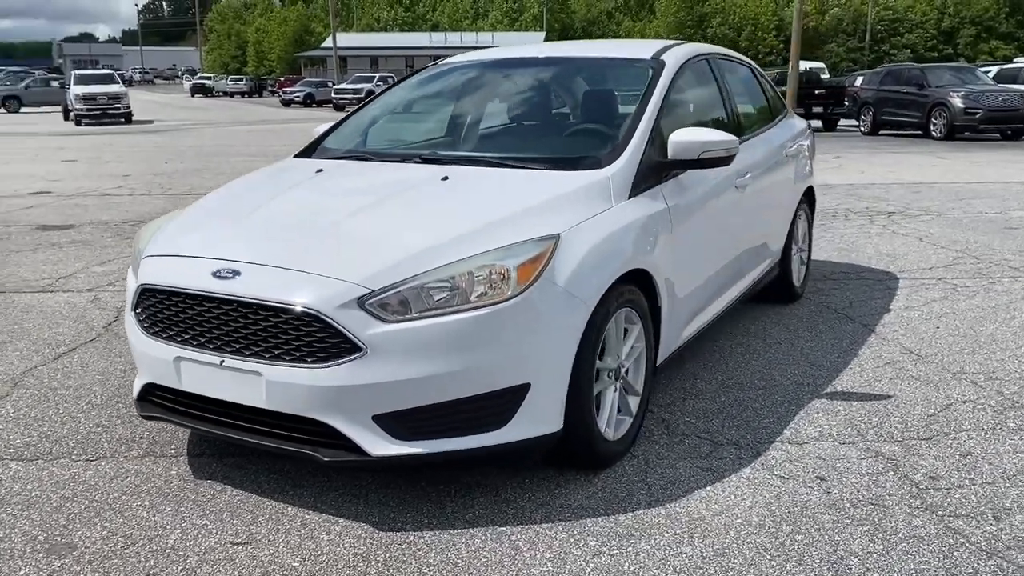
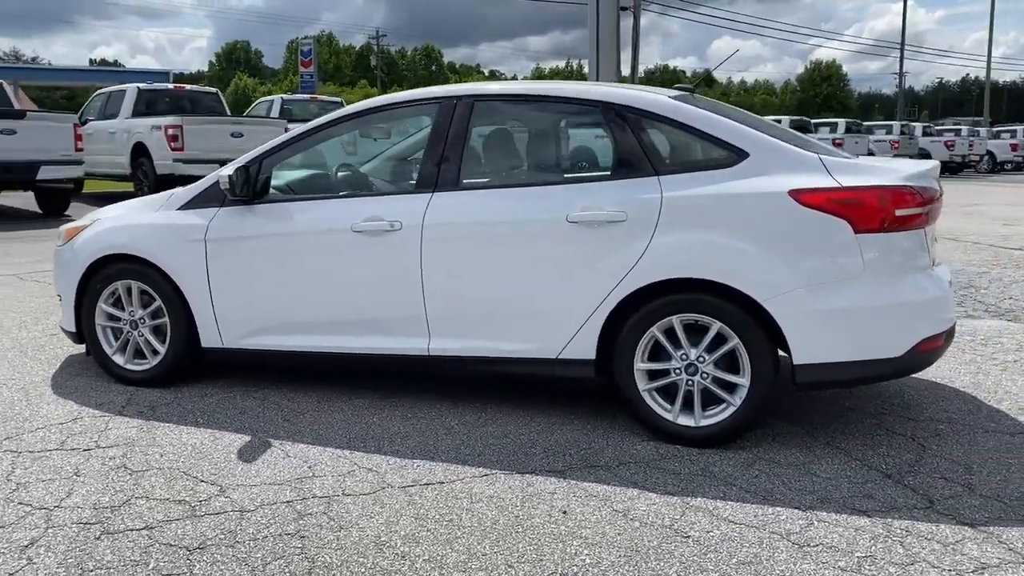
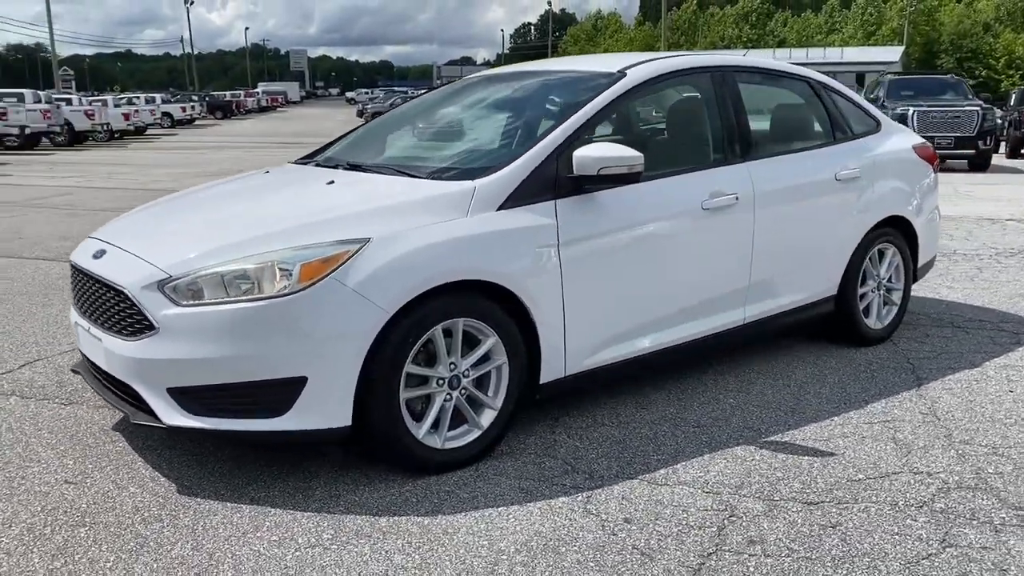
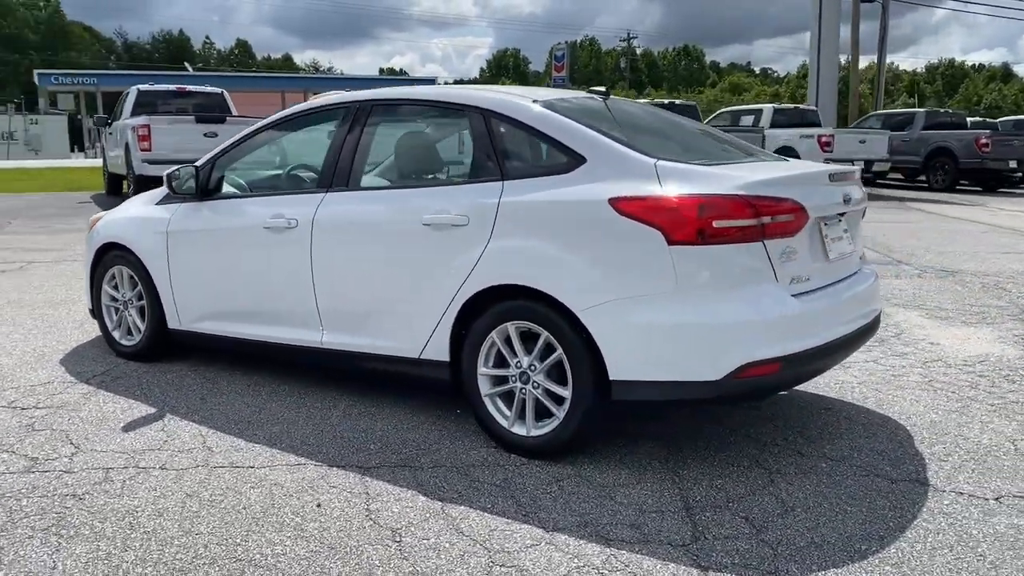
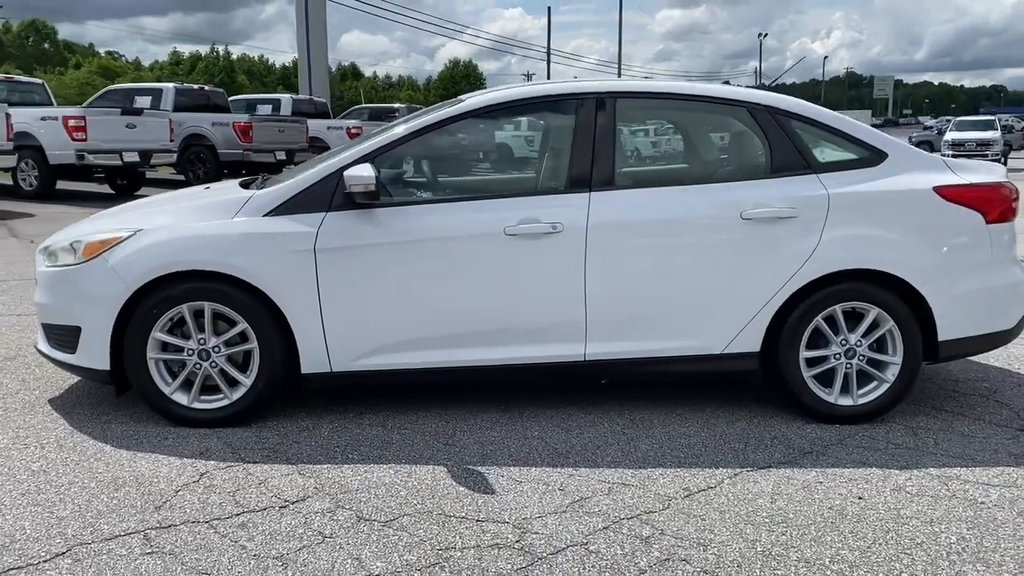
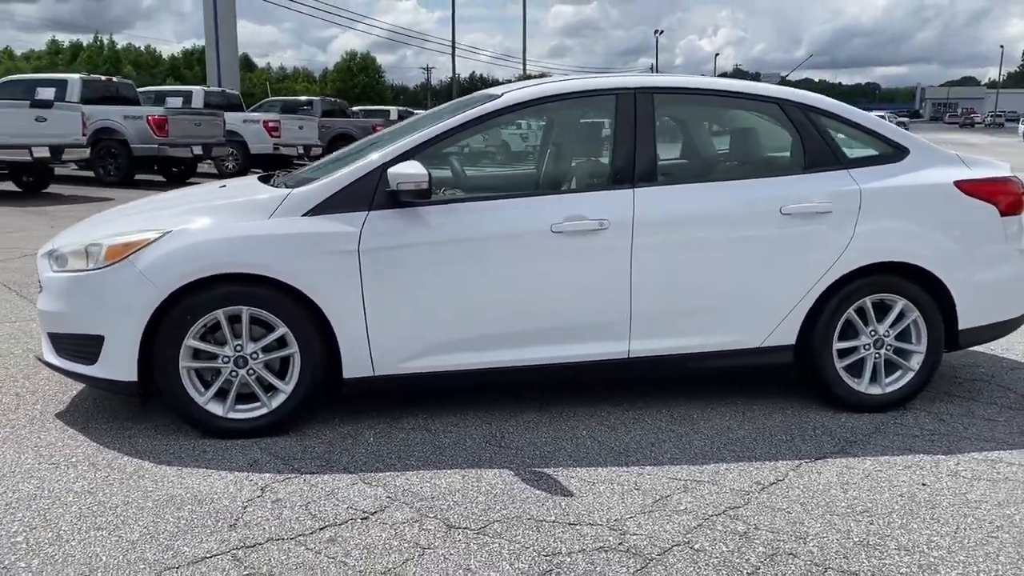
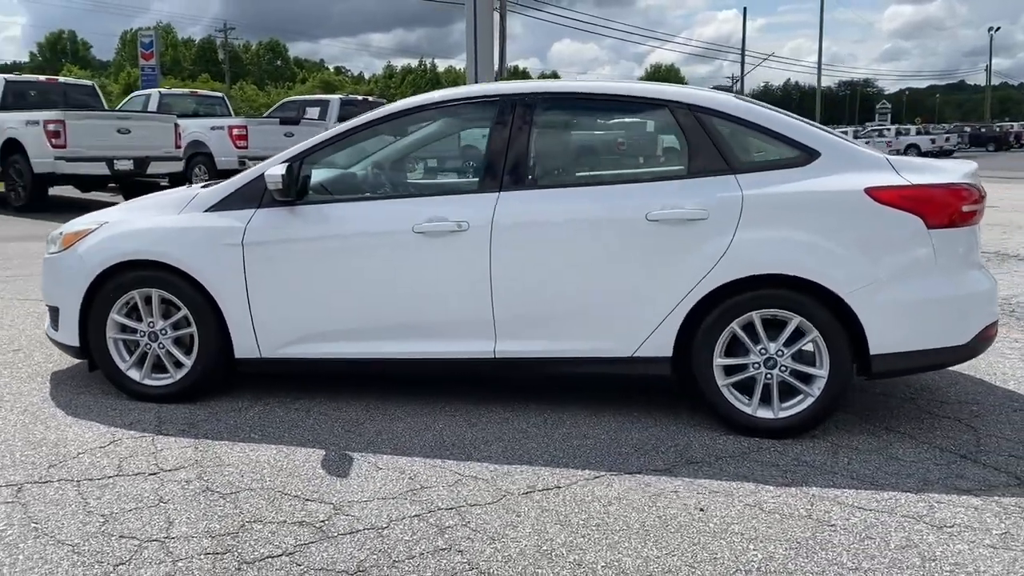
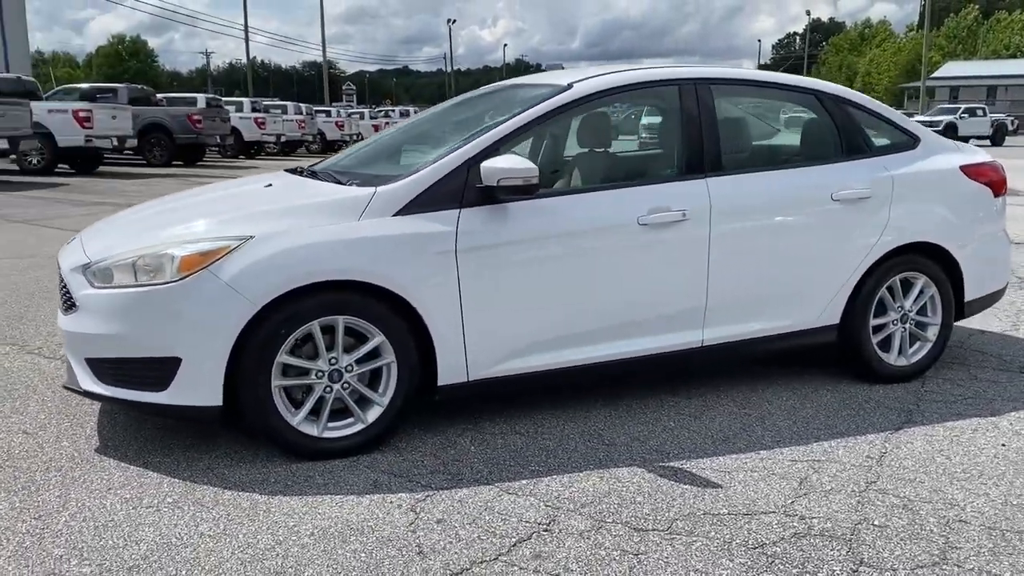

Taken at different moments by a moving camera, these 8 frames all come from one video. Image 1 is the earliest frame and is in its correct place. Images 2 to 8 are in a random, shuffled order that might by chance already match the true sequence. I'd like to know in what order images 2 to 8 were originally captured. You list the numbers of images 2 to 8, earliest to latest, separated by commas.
3, 8, 6, 5, 7, 2, 4
